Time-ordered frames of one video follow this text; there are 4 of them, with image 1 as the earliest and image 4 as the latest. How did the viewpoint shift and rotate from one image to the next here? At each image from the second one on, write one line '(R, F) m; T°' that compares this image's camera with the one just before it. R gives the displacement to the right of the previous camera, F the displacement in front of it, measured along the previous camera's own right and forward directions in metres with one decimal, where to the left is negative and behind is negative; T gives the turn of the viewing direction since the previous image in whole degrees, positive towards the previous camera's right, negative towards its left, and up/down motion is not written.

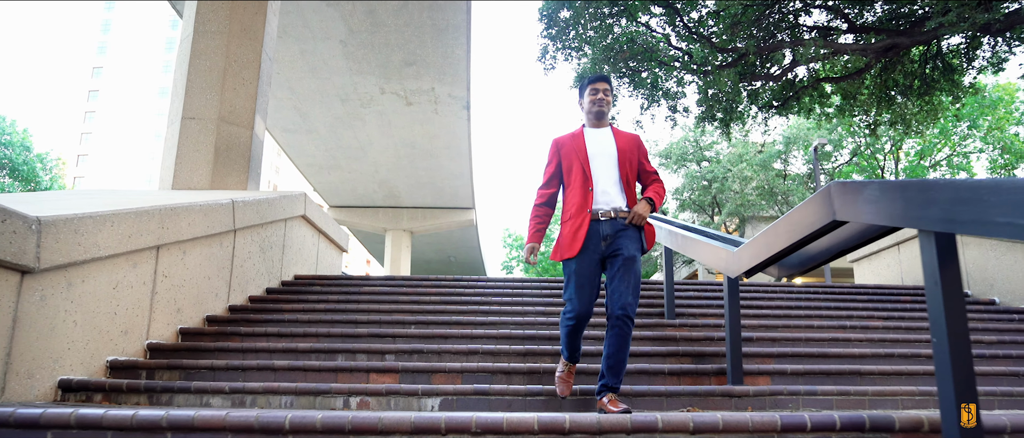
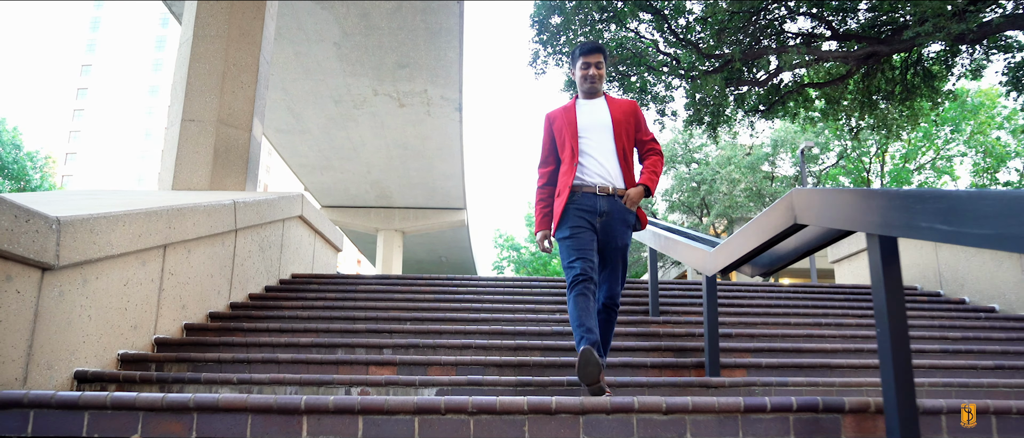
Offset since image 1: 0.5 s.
(0.0, -0.2) m; +1°
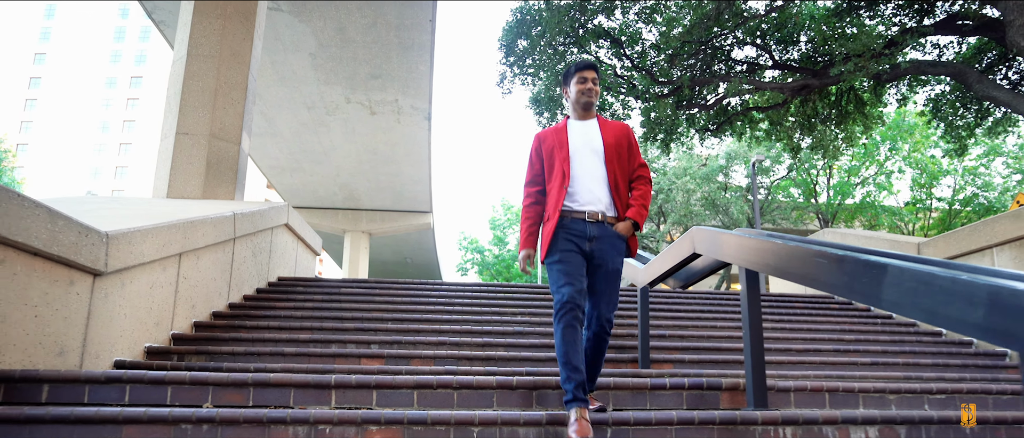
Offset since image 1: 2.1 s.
(-0.1, -0.8) m; +3°
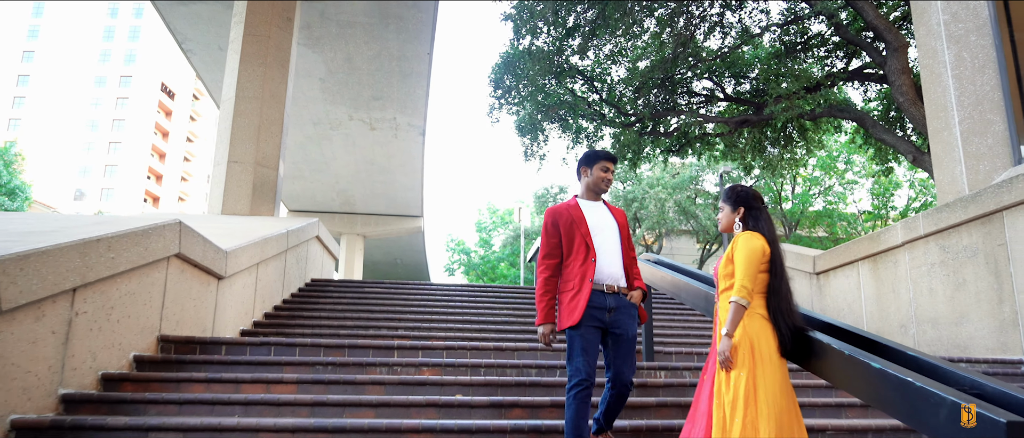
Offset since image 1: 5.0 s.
(0.0, -1.8) m; +1°
